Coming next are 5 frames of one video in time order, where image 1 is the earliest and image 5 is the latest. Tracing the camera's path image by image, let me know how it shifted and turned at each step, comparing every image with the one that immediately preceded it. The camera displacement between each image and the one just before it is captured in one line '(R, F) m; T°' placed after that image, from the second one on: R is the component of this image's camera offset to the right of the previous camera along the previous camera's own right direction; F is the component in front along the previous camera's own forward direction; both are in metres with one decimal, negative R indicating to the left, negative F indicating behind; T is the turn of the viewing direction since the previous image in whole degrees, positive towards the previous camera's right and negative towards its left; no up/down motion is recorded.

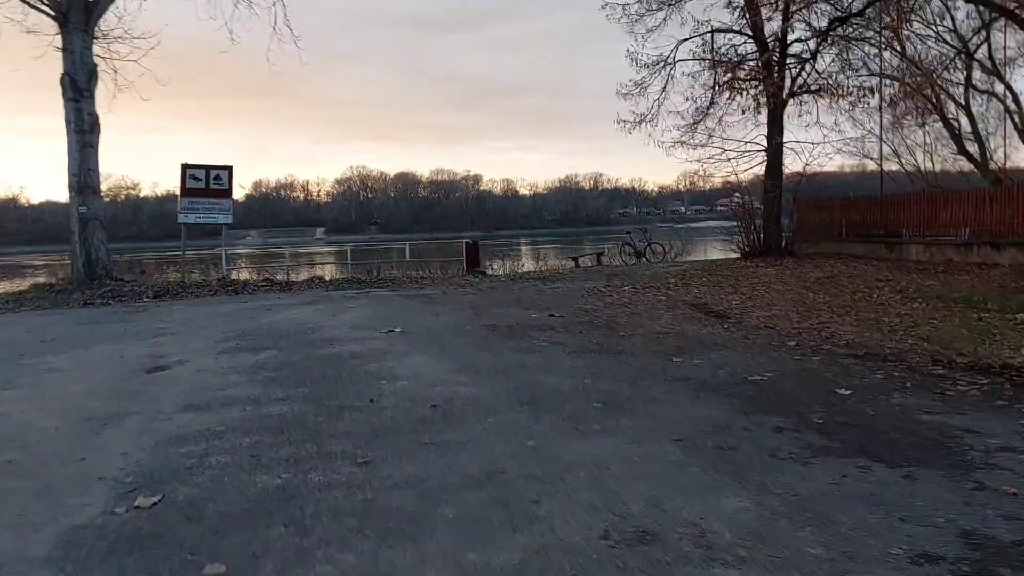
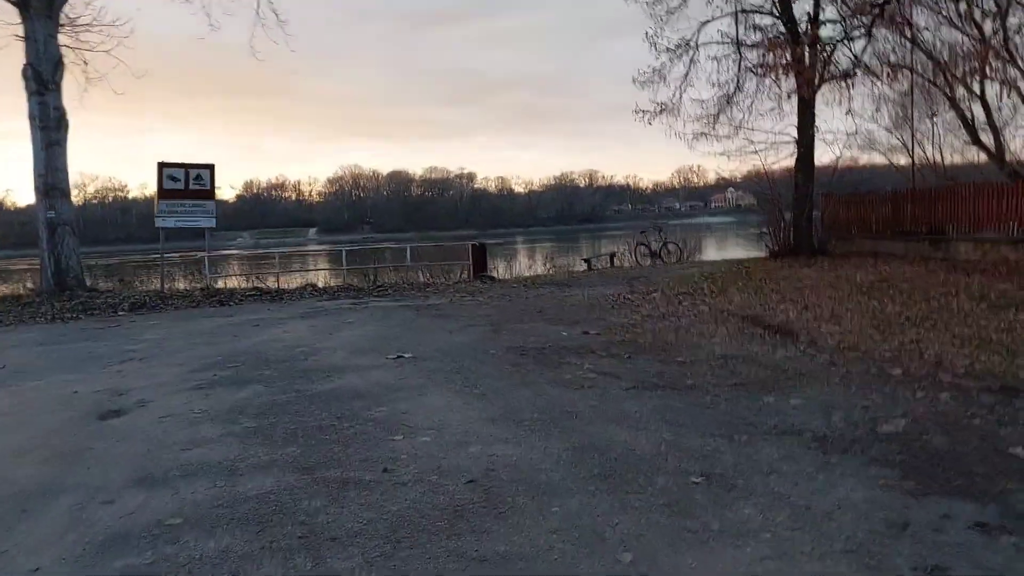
(-0.3, +1.3) m; 0°
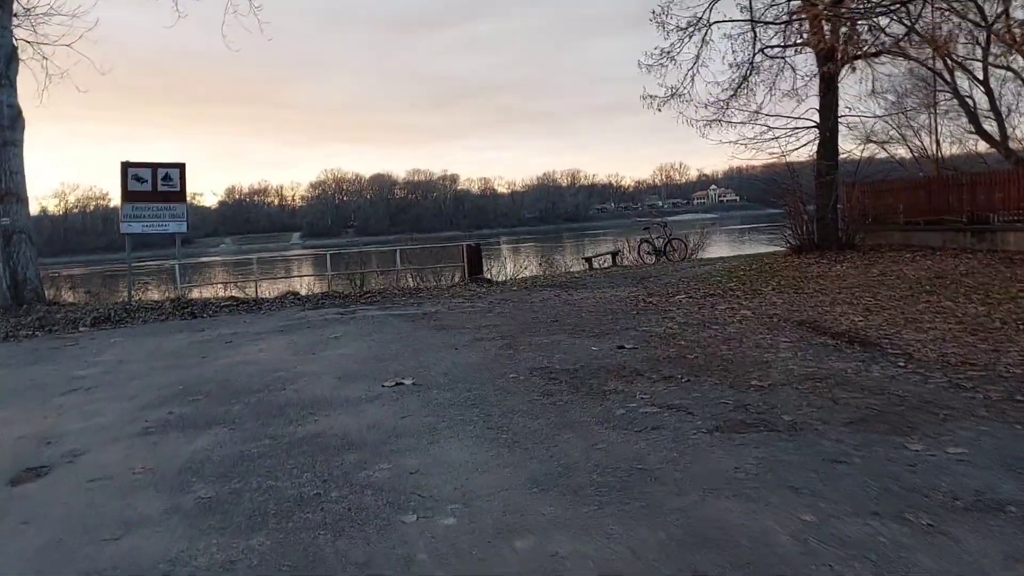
(-0.3, +1.4) m; +1°
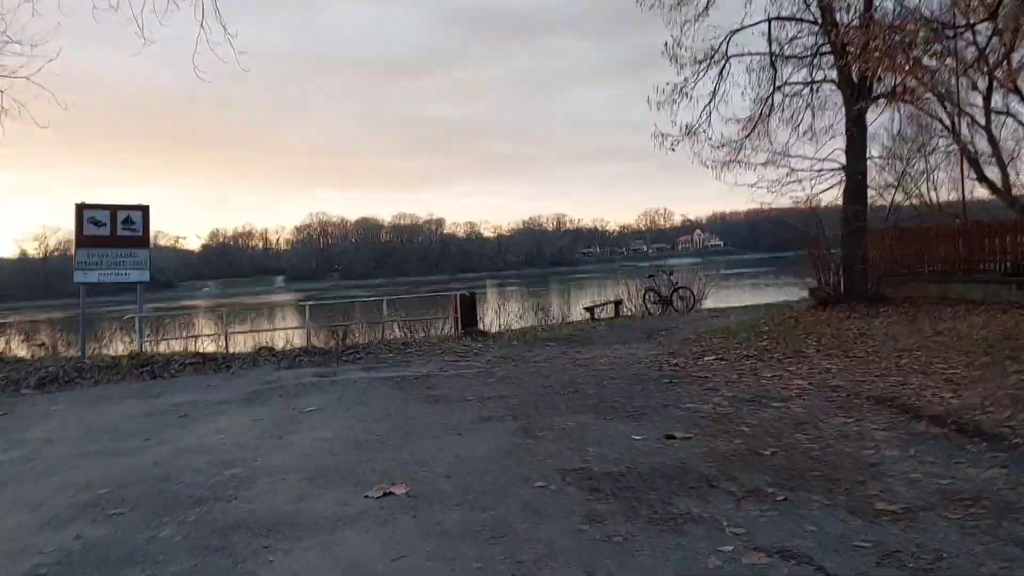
(-0.2, +1.4) m; +1°
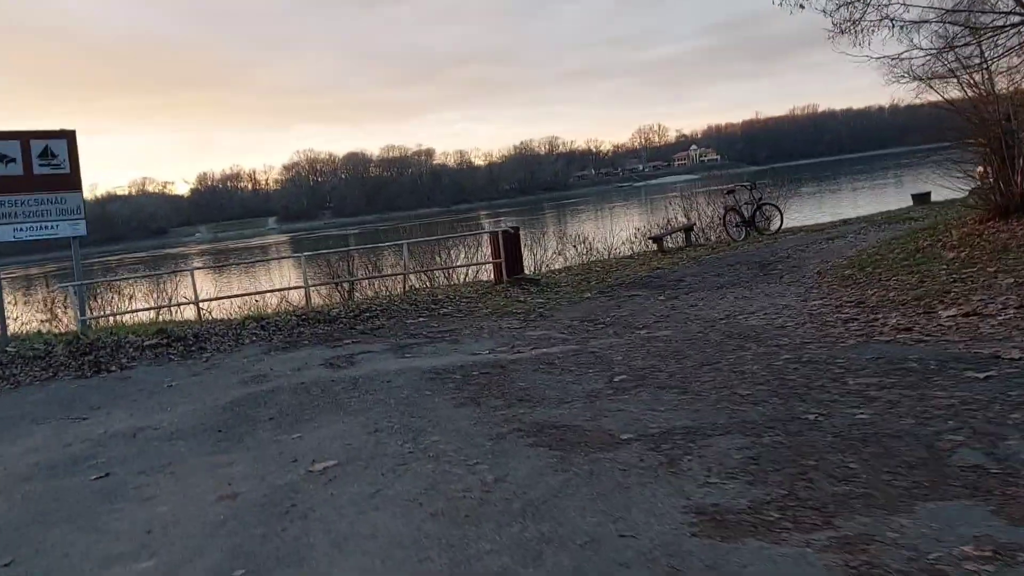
(-1.0, +3.7) m; 0°
